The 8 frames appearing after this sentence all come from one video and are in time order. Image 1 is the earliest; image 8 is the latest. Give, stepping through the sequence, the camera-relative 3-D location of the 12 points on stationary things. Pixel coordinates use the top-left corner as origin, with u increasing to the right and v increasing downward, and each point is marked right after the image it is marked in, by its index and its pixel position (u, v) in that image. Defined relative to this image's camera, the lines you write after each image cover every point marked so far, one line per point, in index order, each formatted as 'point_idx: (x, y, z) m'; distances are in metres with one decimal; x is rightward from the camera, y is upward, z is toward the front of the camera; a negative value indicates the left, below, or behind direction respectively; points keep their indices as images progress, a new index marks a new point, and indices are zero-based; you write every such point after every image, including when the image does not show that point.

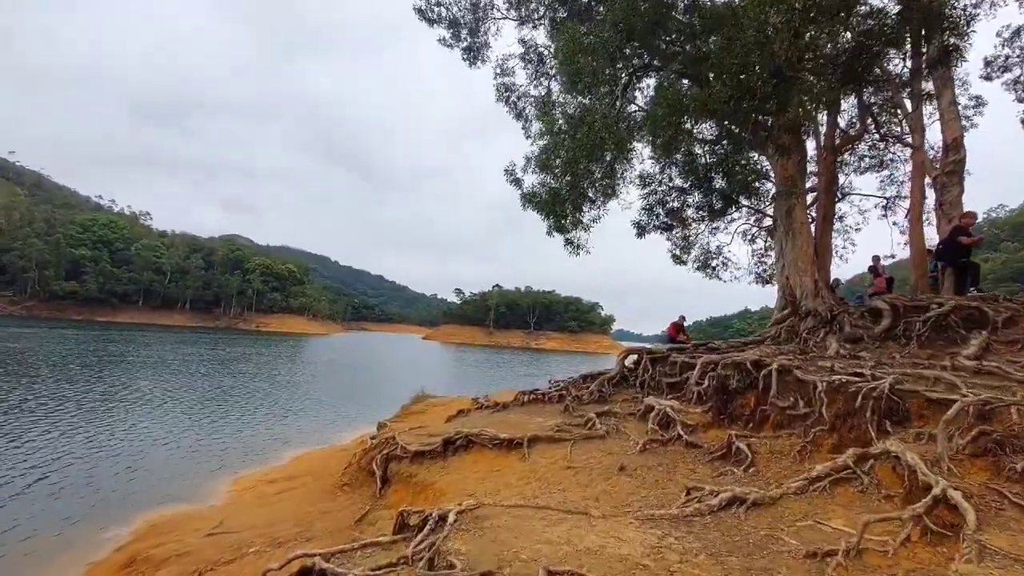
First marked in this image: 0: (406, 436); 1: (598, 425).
0: (-2.7, -3.6, +9.3) m
1: (+1.8, -2.8, +7.9) m
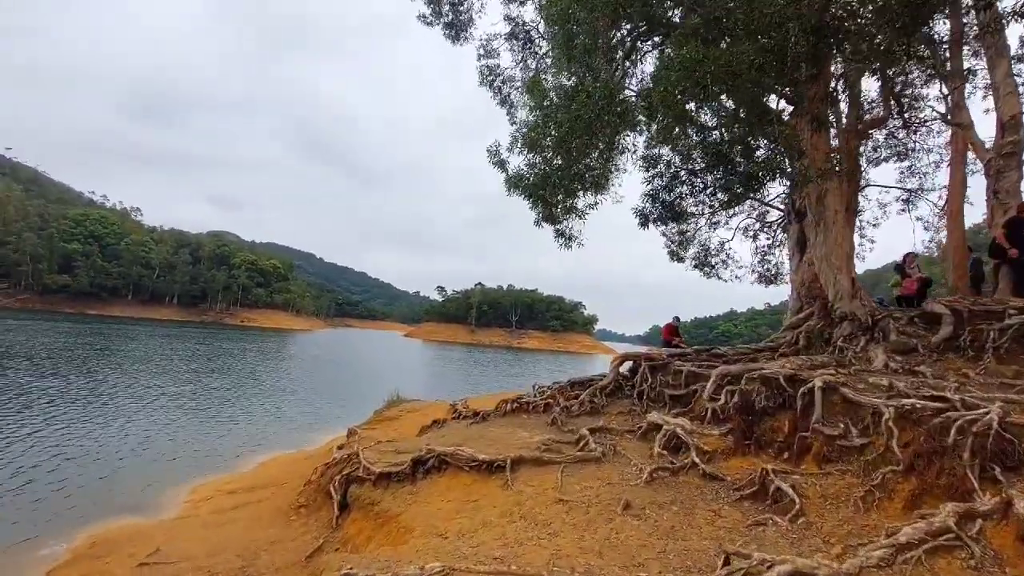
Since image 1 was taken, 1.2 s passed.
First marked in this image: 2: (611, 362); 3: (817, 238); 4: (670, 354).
0: (-3.1, -3.4, +7.8) m
1: (+1.4, -2.7, +6.7) m
2: (+2.4, -1.7, +9.2) m
3: (+5.7, +1.0, +7.1) m
4: (+3.7, -1.6, +9.0) m
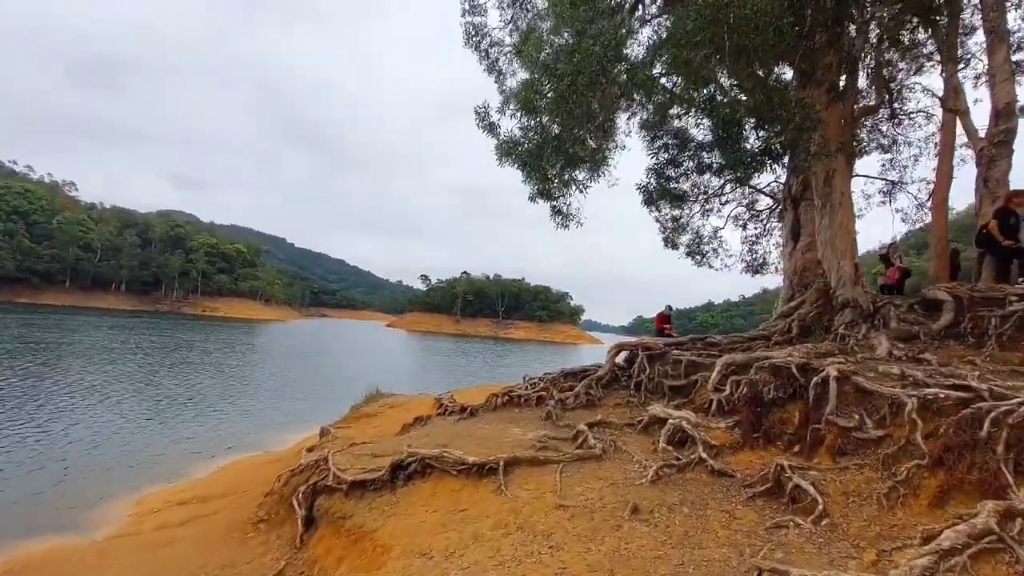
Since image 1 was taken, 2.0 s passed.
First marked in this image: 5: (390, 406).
0: (-3.2, -3.2, +7.3) m
1: (+1.3, -2.5, +6.4) m
2: (+2.2, -1.5, +8.9) m
3: (+5.6, +1.2, +6.9) m
4: (+3.5, -1.3, +8.7) m
5: (-4.1, -4.0, +13.0) m
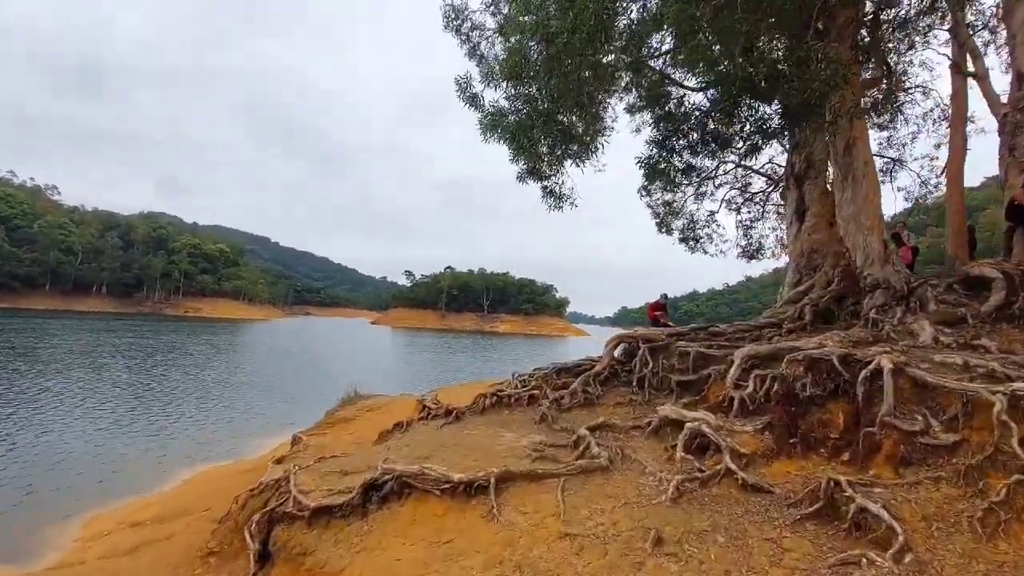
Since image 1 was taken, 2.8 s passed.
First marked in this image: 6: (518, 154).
0: (-3.4, -3.1, +6.3) m
1: (+1.2, -2.3, +5.5) m
2: (+1.9, -1.2, +8.0) m
3: (+5.4, +1.5, +6.2) m
4: (+3.2, -1.0, +8.0) m
5: (-4.4, -3.8, +12.0) m
6: (+0.1, +2.7, +7.9) m
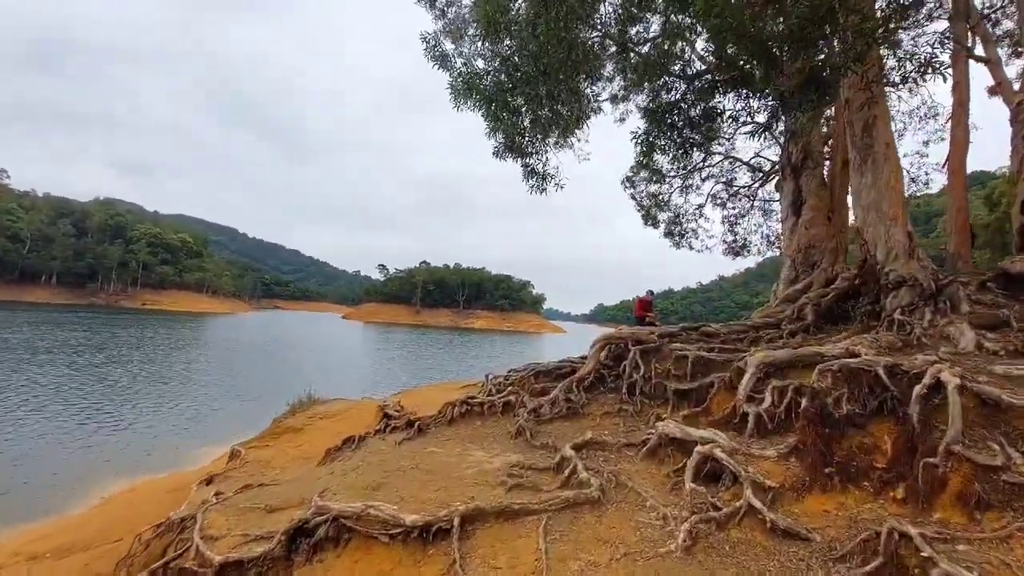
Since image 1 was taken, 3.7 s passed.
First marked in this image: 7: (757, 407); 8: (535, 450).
0: (-3.8, -2.9, +5.1) m
1: (+0.9, -2.2, +4.6) m
2: (+1.4, -1.1, +7.1) m
3: (+5.0, +1.6, +5.5) m
4: (+2.7, -0.9, +7.1) m
5: (-5.2, -3.6, +10.7) m
6: (-0.4, +2.8, +6.8) m
7: (+2.8, -1.3, +4.4) m
8: (+0.3, -2.4, +5.7) m
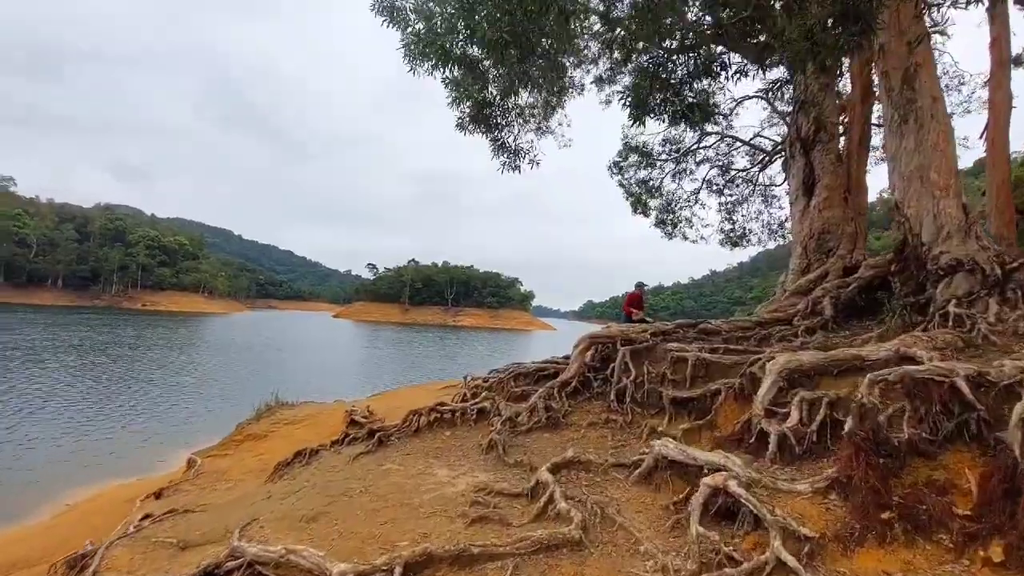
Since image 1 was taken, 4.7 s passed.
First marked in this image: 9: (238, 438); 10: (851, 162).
0: (-4.1, -2.8, +4.1) m
1: (+0.5, -2.1, +3.7) m
2: (+1.0, -0.9, +6.2) m
3: (+4.6, +1.7, +4.6) m
4: (+2.3, -0.7, +6.2) m
5: (-5.6, -3.4, +9.7) m
6: (-0.8, +3.0, +5.8) m
7: (+2.4, -1.2, +3.4) m
8: (-0.1, -2.3, +4.8) m
9: (-6.4, -3.6, +9.1) m
10: (+6.5, +2.4, +7.4) m
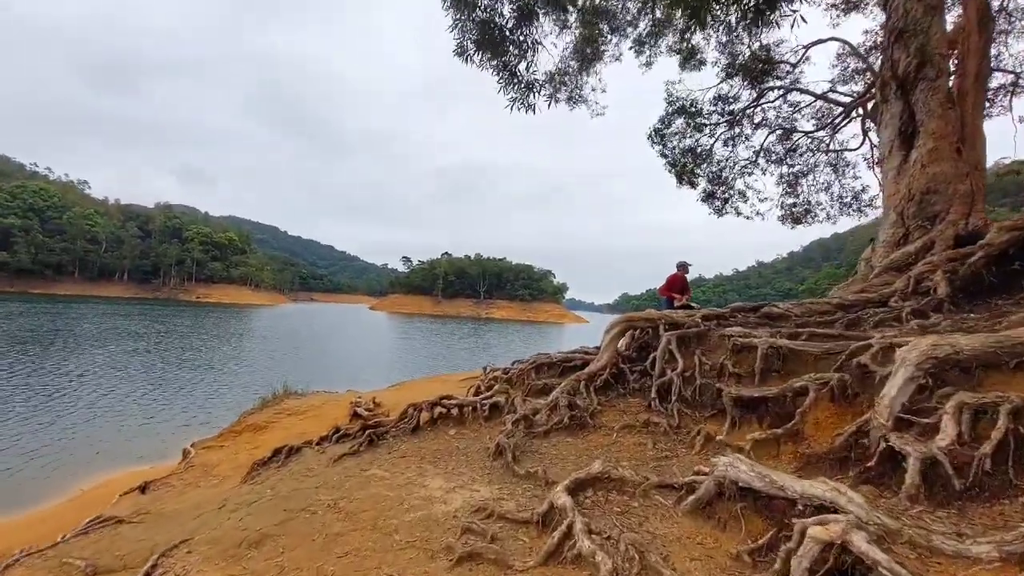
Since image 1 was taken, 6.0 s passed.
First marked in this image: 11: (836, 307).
0: (-4.1, -2.4, +3.4) m
1: (+0.5, -1.8, +2.6) m
2: (+1.2, -0.6, +5.0) m
3: (+4.7, +2.0, +3.1) m
4: (+2.5, -0.4, +5.0) m
5: (-5.2, -2.9, +9.1) m
6: (-0.6, +3.4, +4.7) m
7: (+2.4, -0.9, +2.2) m
8: (0.0, -1.9, +3.7) m
9: (-6.0, -3.1, +8.6) m
10: (+6.8, +2.8, +5.8) m
11: (+4.4, -0.2, +5.2) m
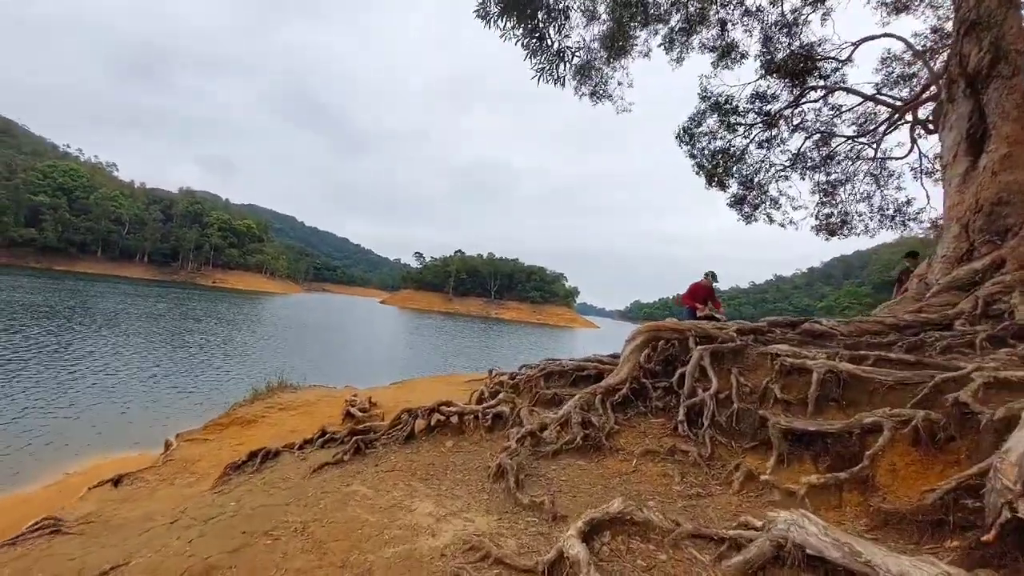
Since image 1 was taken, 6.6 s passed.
0: (-4.1, -2.2, +2.9) m
1: (+0.5, -1.7, +2.0) m
2: (+1.4, -0.6, +4.4) m
3: (+4.9, +1.8, +2.4) m
4: (+2.6, -0.5, +4.3) m
5: (-5.0, -2.7, +8.7) m
6: (-0.3, +3.4, +4.2) m
7: (+2.4, -1.0, +1.6) m
8: (0.0, -1.9, +3.1) m
9: (-5.9, -2.8, +8.2) m
10: (+7.1, +2.4, +5.0) m
11: (+4.5, -0.4, +4.5) m
